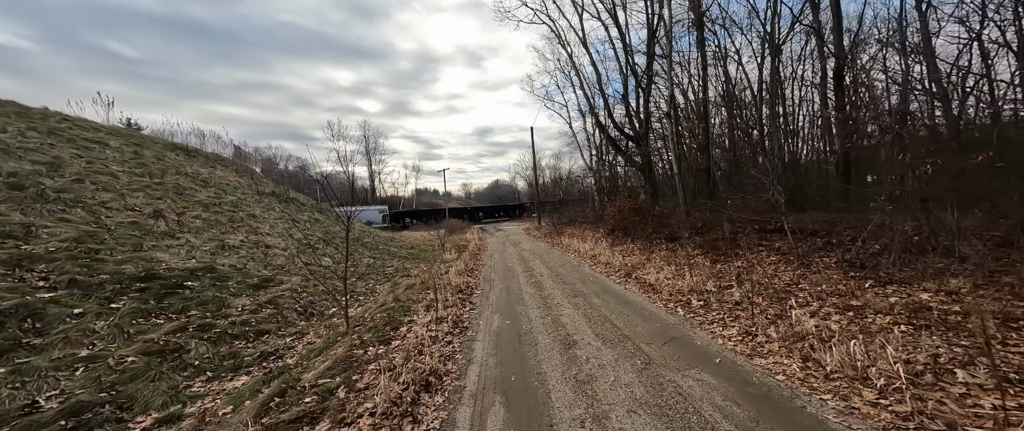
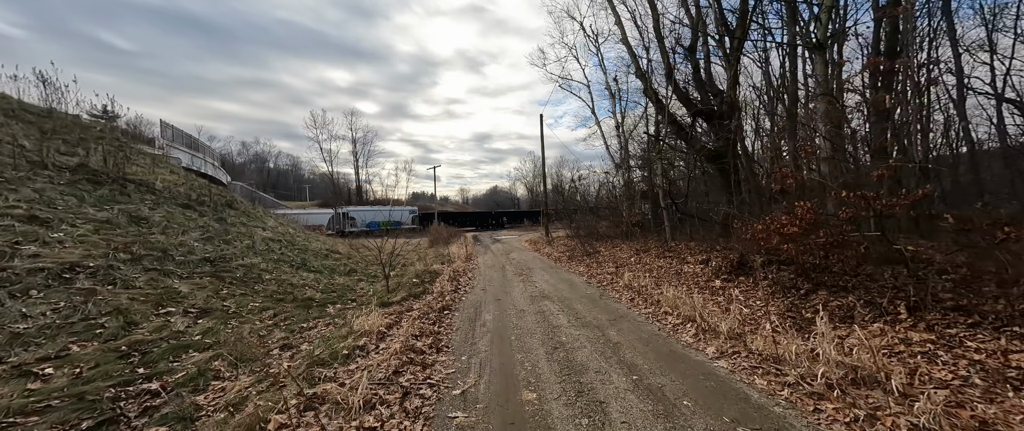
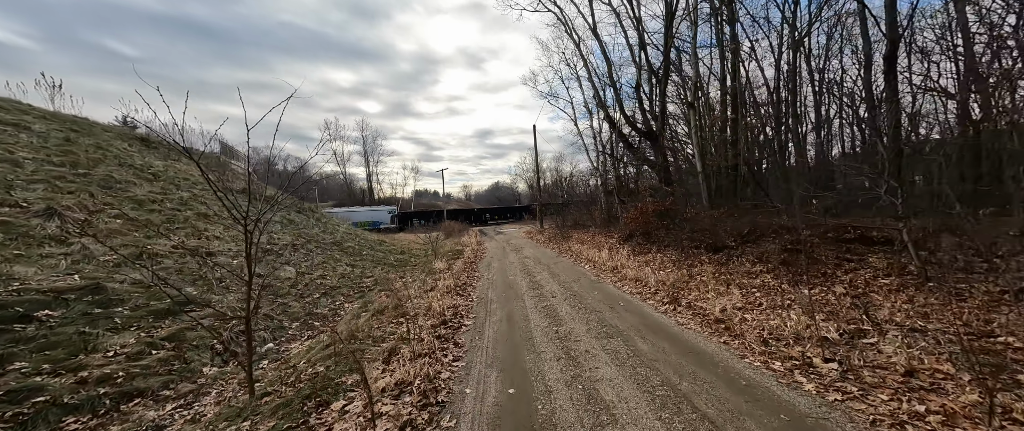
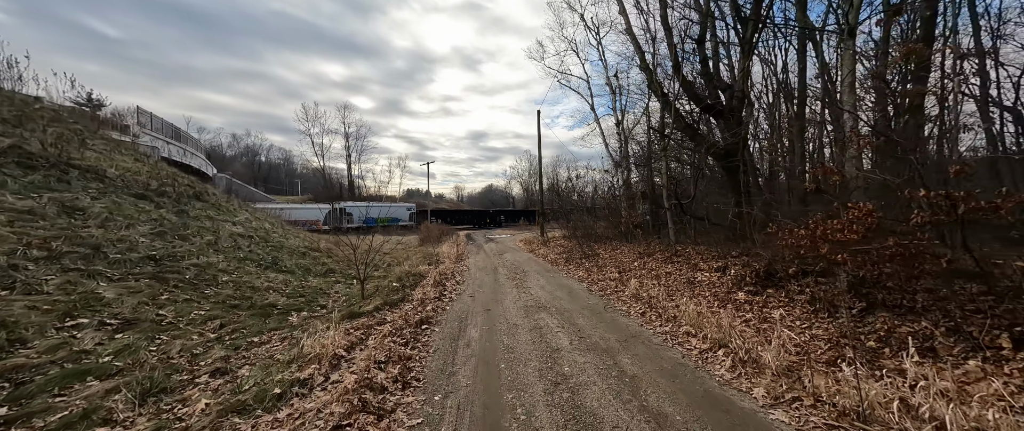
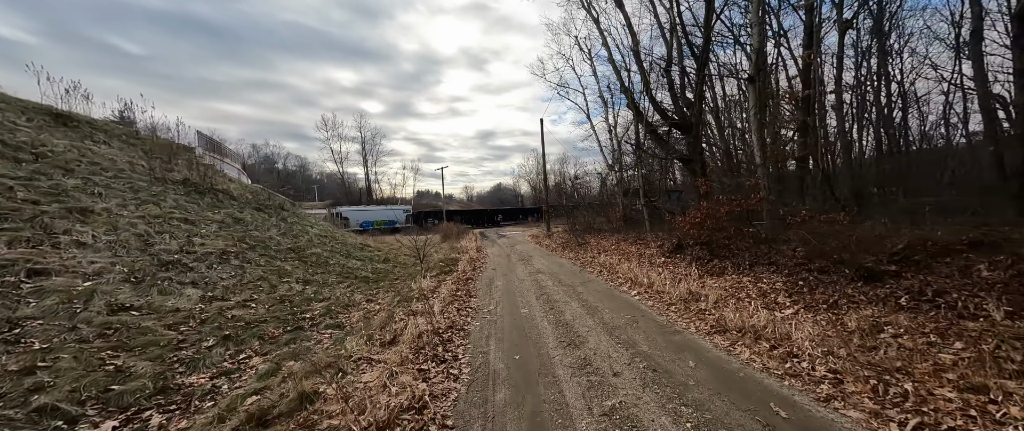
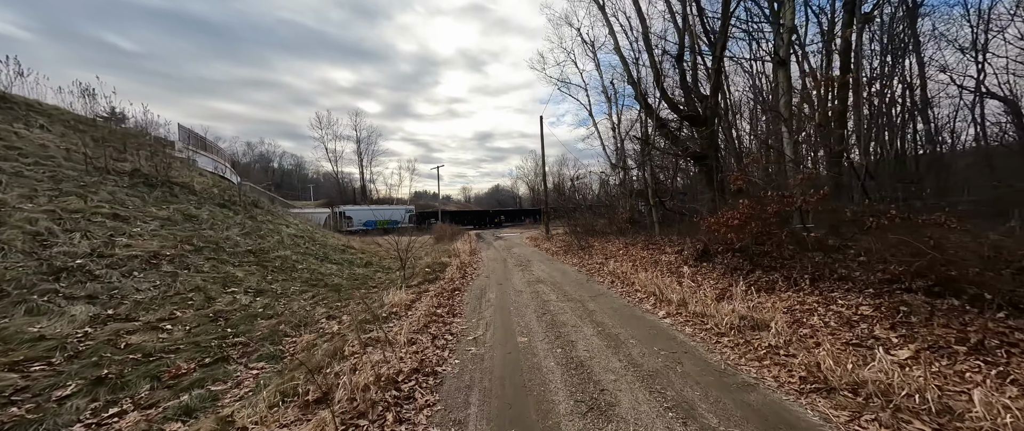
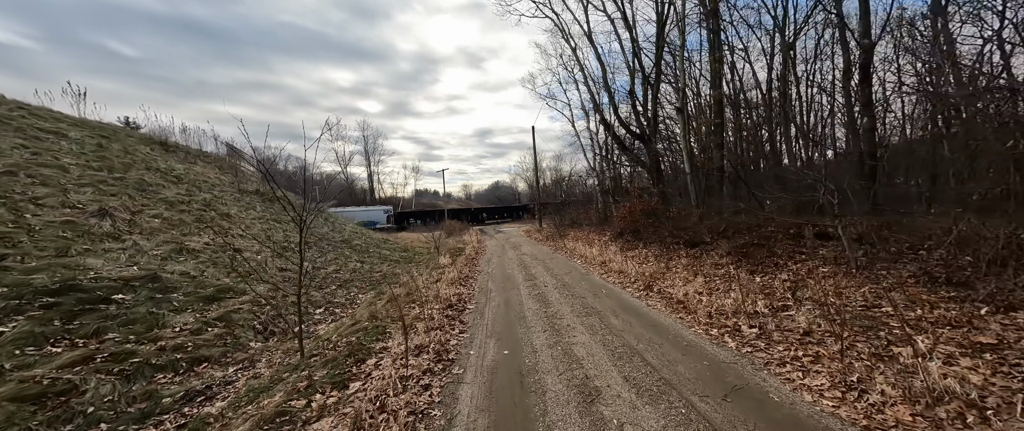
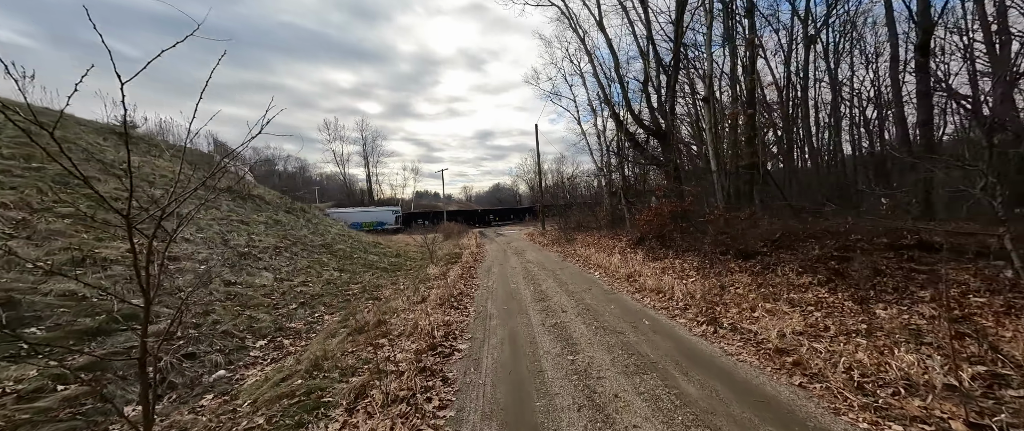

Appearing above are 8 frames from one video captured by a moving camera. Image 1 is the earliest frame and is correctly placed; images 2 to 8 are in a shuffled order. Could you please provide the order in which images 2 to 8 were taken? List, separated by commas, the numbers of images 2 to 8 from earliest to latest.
7, 3, 8, 5, 6, 2, 4
